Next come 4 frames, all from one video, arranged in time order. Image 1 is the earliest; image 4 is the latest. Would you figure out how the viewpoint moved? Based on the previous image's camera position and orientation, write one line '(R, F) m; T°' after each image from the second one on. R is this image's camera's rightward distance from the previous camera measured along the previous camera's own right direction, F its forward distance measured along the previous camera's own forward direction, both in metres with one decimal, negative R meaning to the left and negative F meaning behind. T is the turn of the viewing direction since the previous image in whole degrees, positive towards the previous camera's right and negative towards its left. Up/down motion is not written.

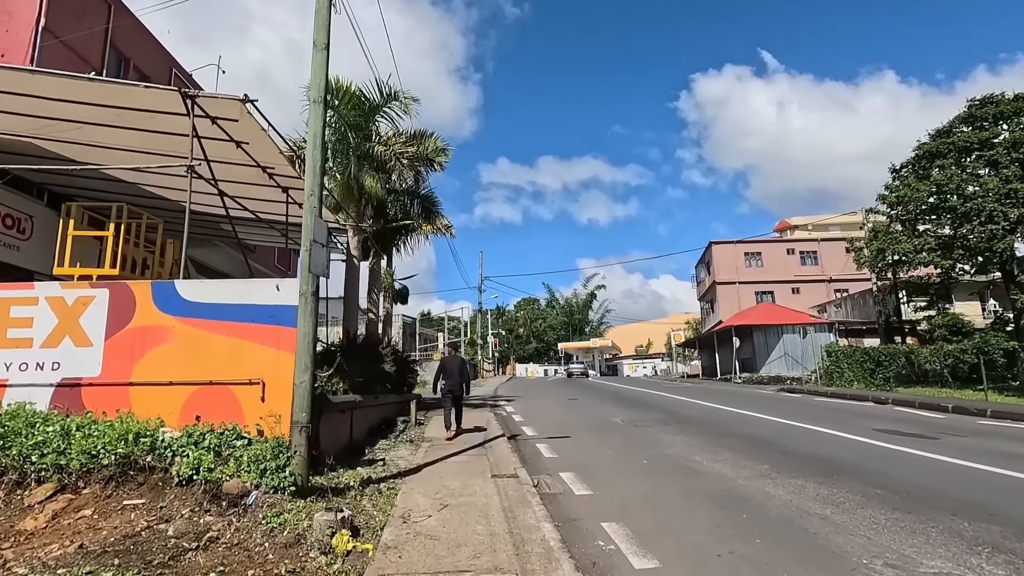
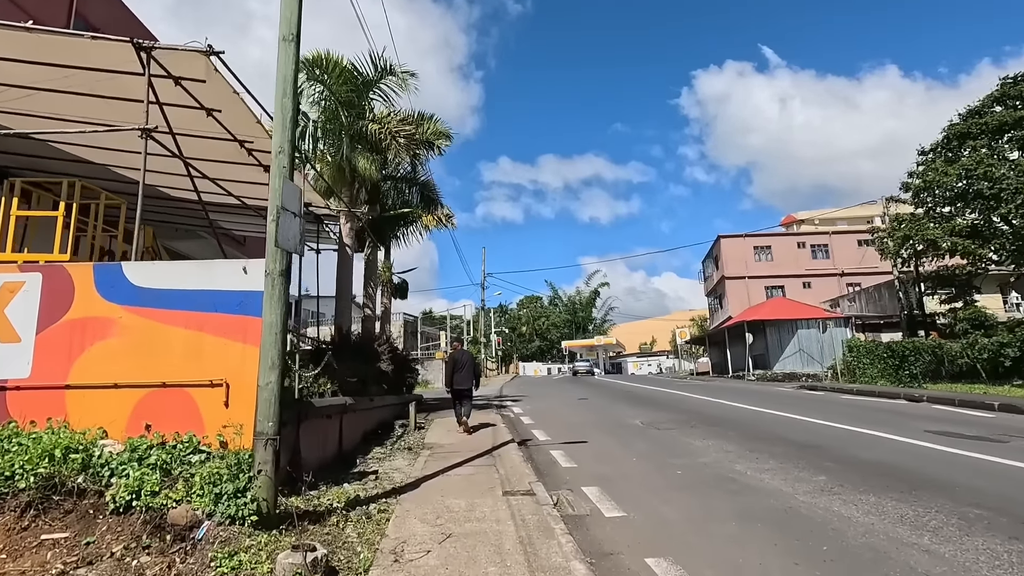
(-0.1, +1.1) m; 0°
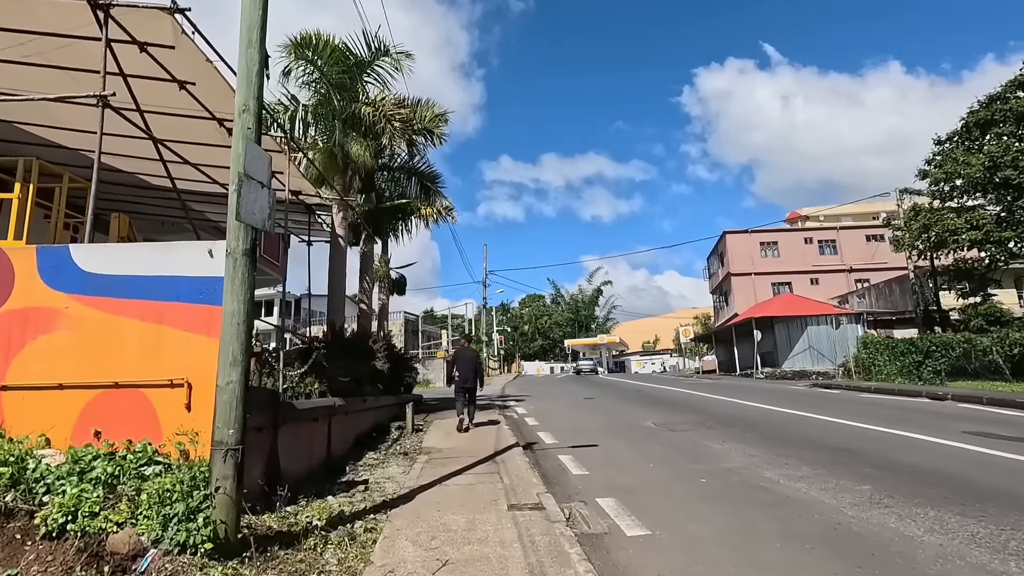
(0.0, +0.7) m; 0°
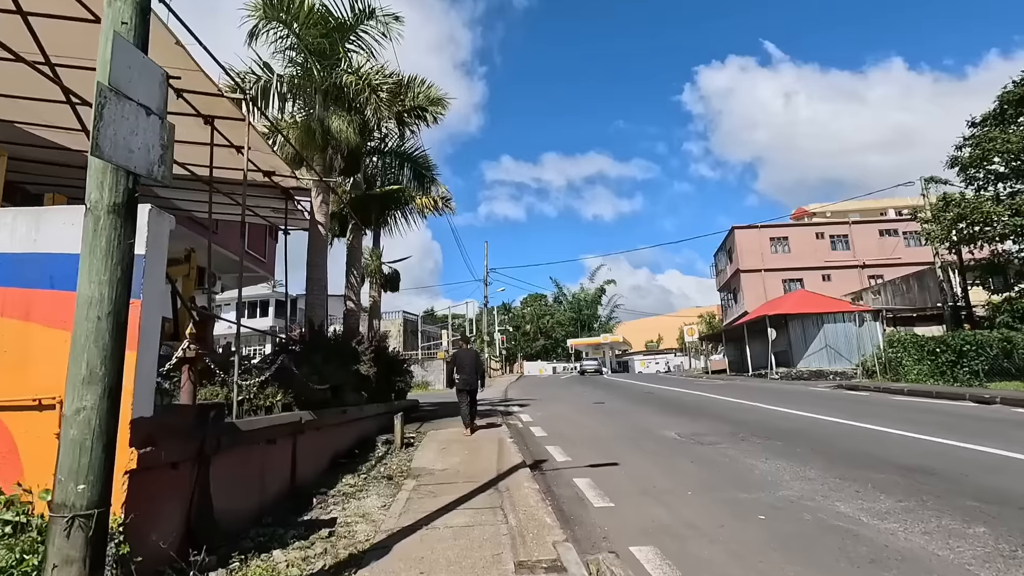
(0.0, +1.3) m; 0°
